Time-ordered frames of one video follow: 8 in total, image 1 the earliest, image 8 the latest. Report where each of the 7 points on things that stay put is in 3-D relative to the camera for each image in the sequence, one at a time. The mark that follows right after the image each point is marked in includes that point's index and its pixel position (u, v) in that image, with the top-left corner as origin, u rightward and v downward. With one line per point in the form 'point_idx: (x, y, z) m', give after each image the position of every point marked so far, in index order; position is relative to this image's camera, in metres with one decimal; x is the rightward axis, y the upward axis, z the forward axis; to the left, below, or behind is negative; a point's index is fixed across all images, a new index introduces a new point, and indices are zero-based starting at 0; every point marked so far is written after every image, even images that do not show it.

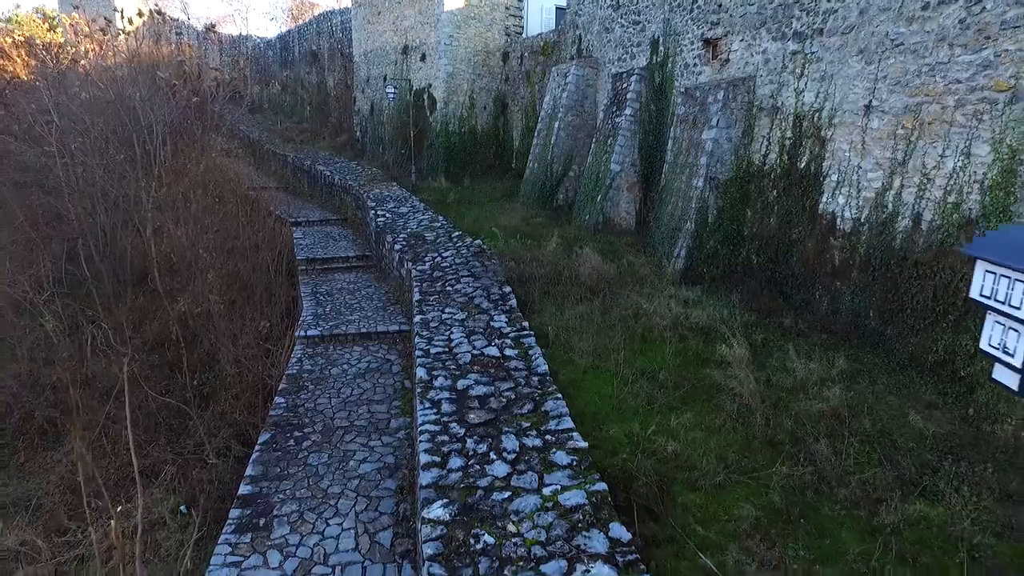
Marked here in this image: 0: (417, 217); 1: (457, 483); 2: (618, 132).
0: (-0.9, +0.7, +8.1) m
1: (-0.2, -0.7, +2.9) m
2: (+1.0, +1.5, +7.5) m
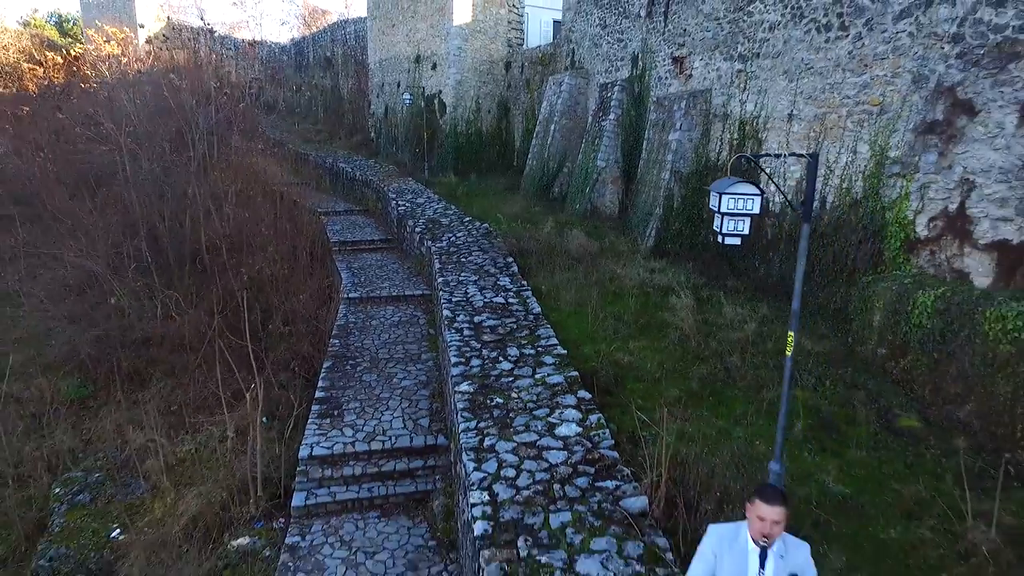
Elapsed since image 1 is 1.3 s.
0: (-0.9, +0.9, +9.4) m
1: (-0.2, -0.4, +4.3) m
2: (+1.0, +1.7, +8.9) m
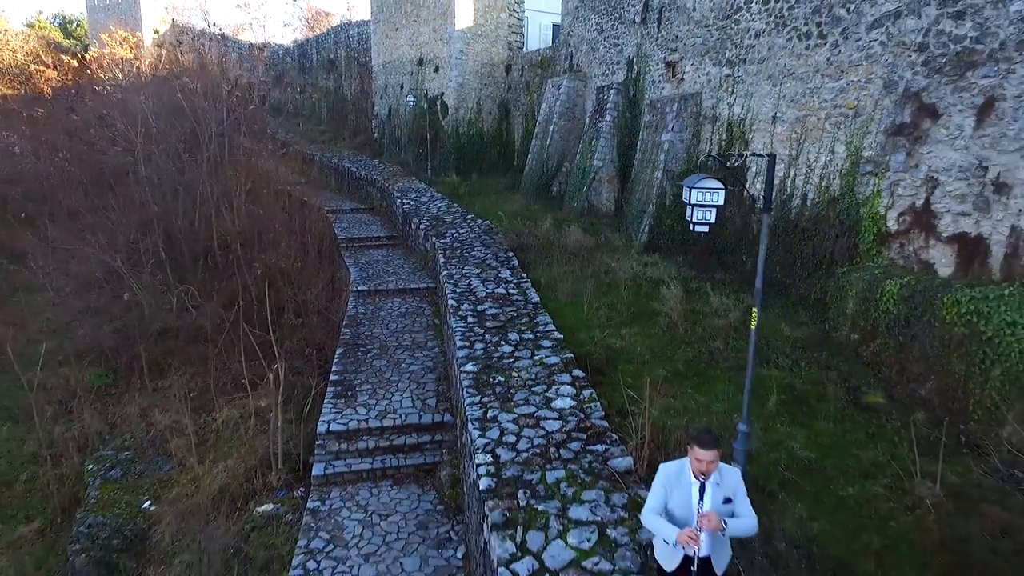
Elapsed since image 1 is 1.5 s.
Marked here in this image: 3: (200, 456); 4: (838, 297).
0: (-0.9, +1.0, +9.8) m
1: (-0.2, -0.4, +4.6) m
2: (+1.0, +1.8, +9.3) m
3: (-2.0, -1.1, +5.3) m
4: (+2.1, -0.1, +5.3) m
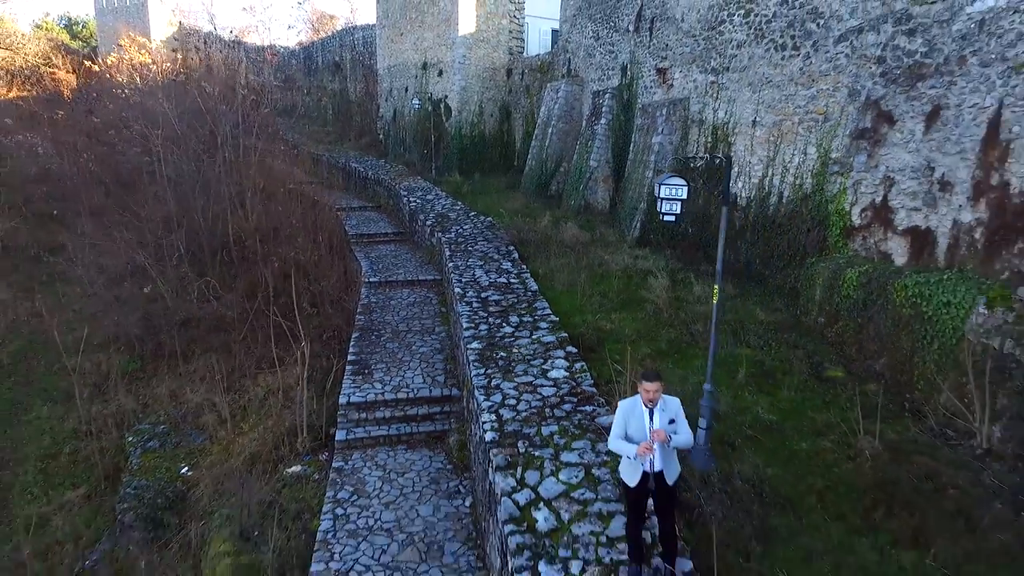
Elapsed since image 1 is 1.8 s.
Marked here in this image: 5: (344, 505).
0: (-0.9, +1.1, +10.4) m
1: (-0.2, -0.3, +5.2) m
2: (+1.0, +1.8, +9.8) m
3: (-2.0, -1.0, +5.9) m
4: (+2.1, 0.0, +5.8) m
5: (-0.9, -1.1, +4.2) m
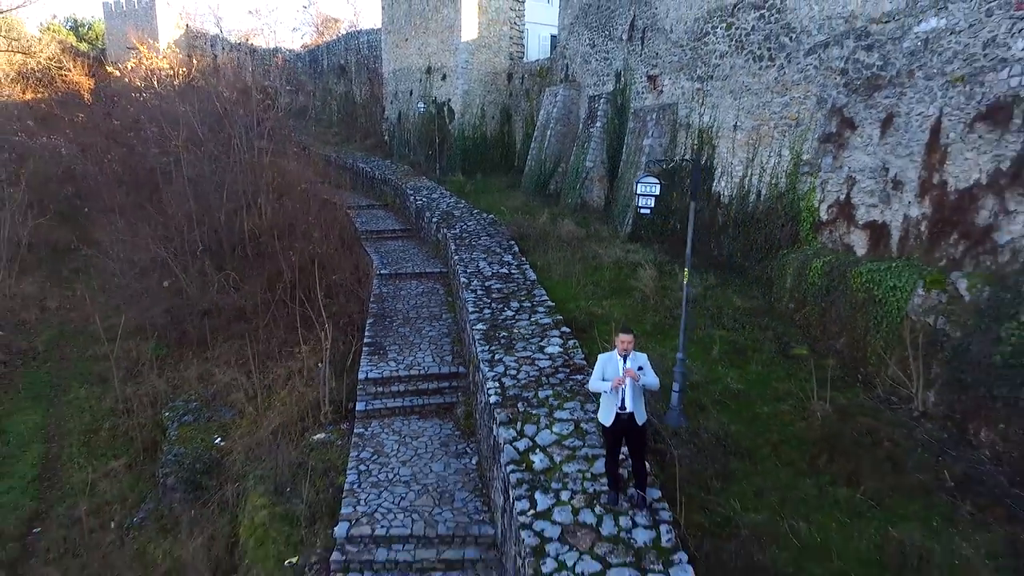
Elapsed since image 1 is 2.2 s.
0: (-0.9, +1.2, +11.0) m
1: (-0.2, -0.2, +5.8) m
2: (+1.0, +1.9, +10.5) m
3: (-2.0, -0.9, +6.5) m
4: (+2.1, +0.1, +6.4) m
5: (-0.9, -1.0, +4.8) m
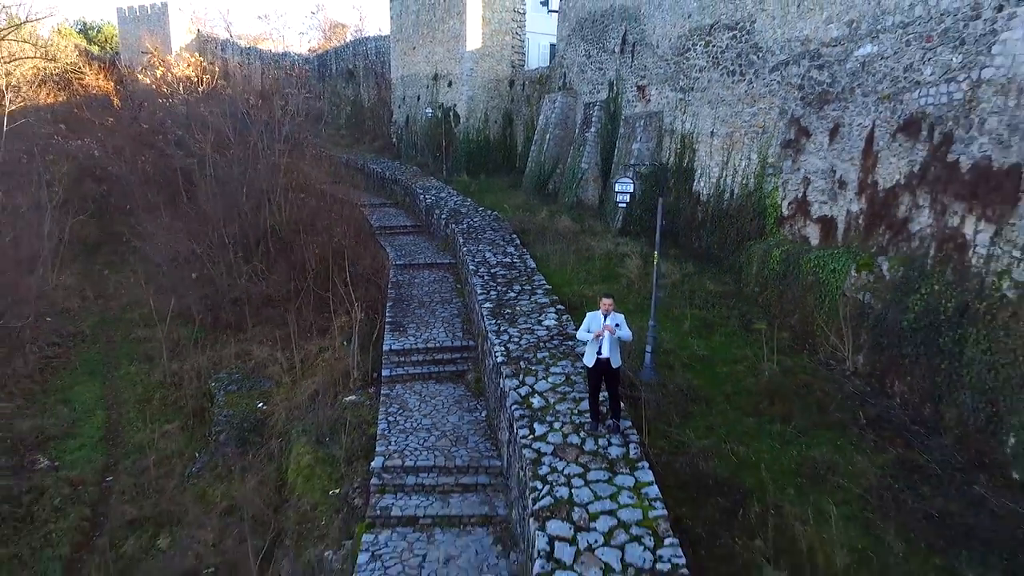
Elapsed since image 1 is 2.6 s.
0: (-0.9, +1.3, +11.9) m
1: (-0.1, -0.1, +6.8) m
2: (+1.0, +2.0, +11.4) m
3: (-2.0, -0.8, +7.5) m
4: (+2.2, +0.2, +7.4) m
5: (-0.8, -0.9, +5.8) m
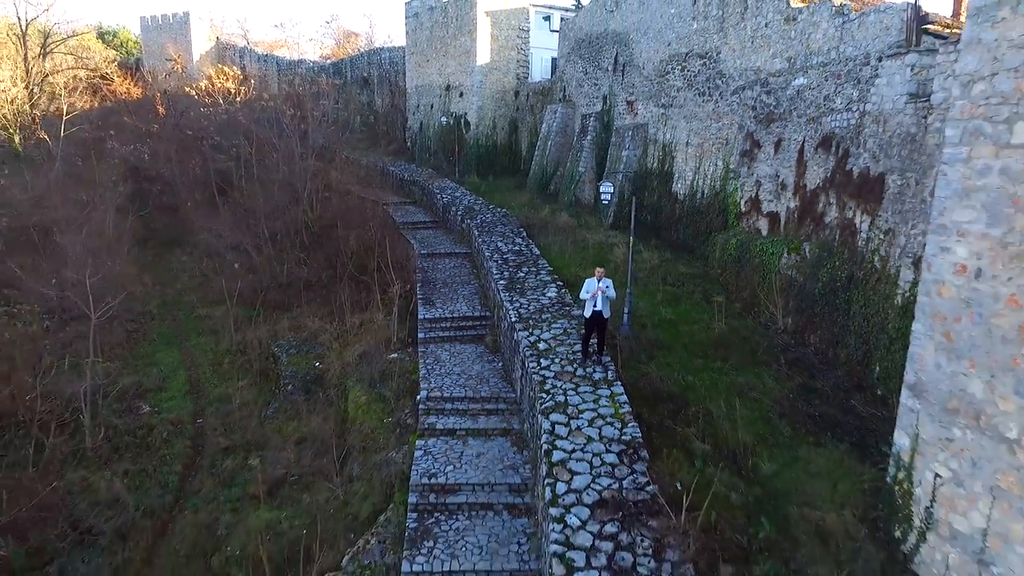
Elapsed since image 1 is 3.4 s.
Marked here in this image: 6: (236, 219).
0: (-0.8, +1.5, +13.6) m
1: (-0.1, +0.1, +8.5) m
2: (+1.2, +2.2, +13.1) m
3: (-1.9, -0.6, +9.2) m
4: (+2.2, +0.4, +9.1) m
5: (-0.7, -0.7, +7.5) m
6: (-4.5, +1.1, +13.4) m
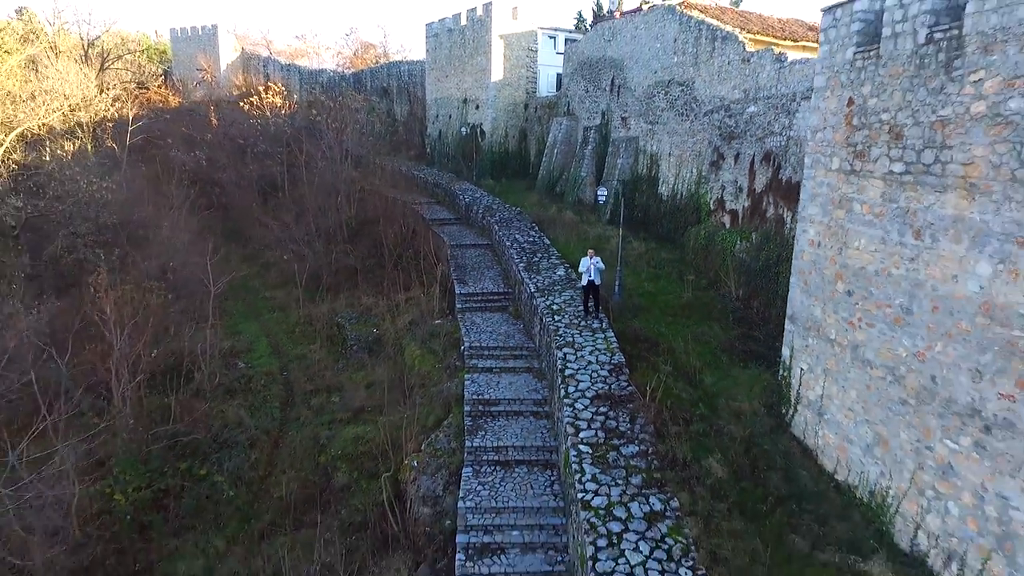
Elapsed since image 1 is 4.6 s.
0: (-0.5, +1.7, +15.9) m
1: (+0.2, +0.4, +10.8) m
2: (+1.4, +2.5, +15.4) m
3: (-1.7, -0.4, +11.5) m
4: (+2.5, +0.7, +11.4) m
5: (-0.5, -0.5, +9.8) m
6: (-4.3, +1.4, +15.7) m
